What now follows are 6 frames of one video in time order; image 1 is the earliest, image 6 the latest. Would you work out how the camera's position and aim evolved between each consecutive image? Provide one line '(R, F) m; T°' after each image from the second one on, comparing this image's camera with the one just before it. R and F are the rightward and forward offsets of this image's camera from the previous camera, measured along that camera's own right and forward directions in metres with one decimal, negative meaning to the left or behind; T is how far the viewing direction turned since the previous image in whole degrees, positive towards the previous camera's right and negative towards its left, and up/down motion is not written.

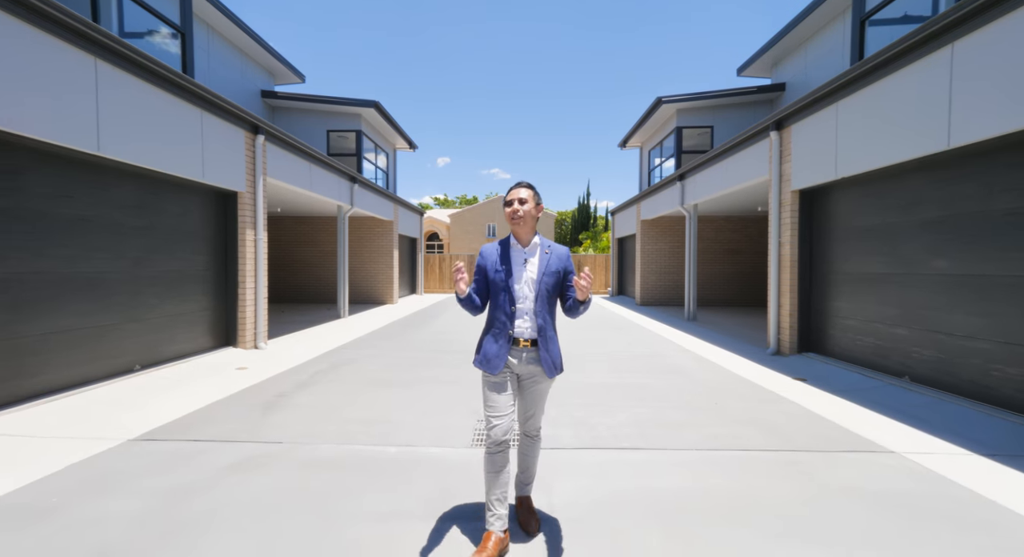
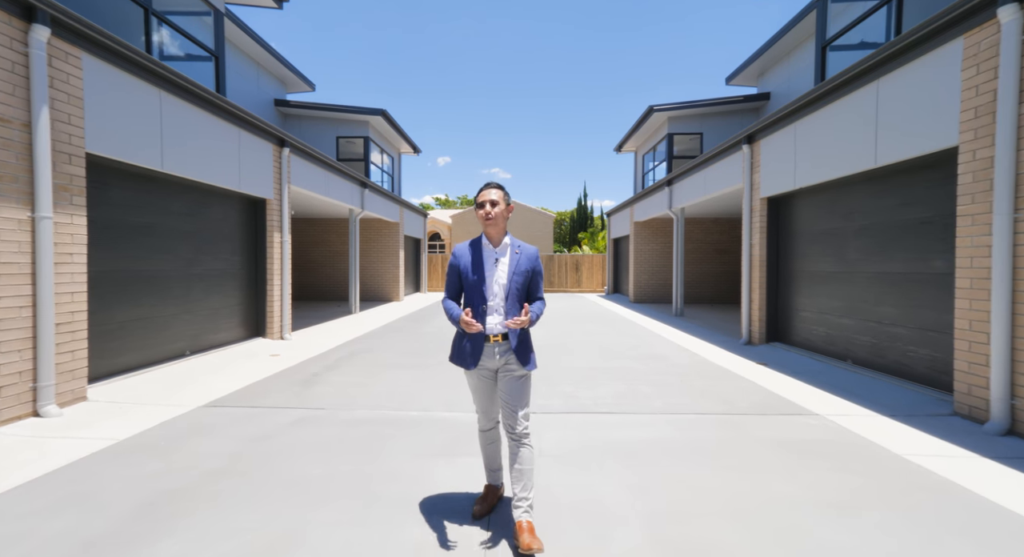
(0.0, -0.8) m; 0°
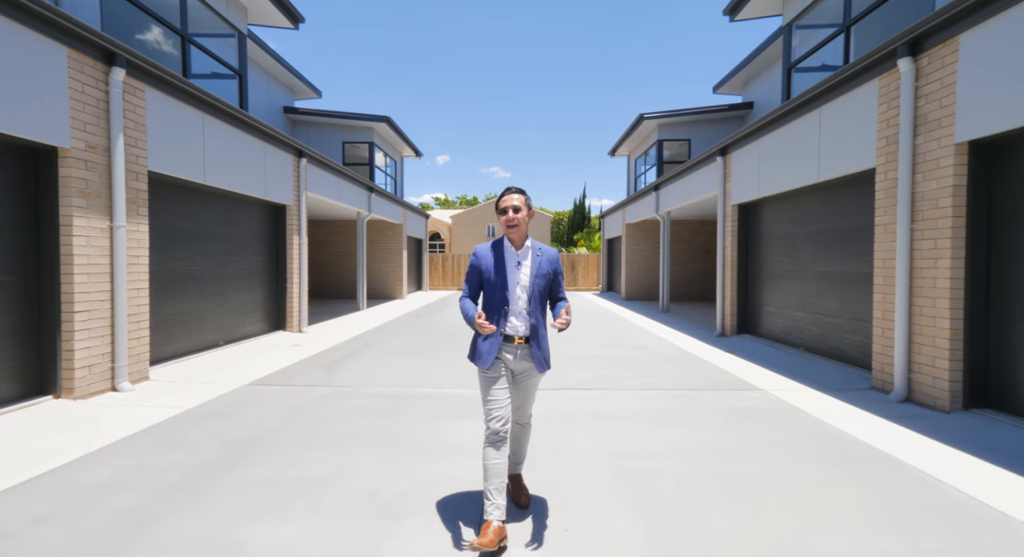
(0.0, -0.8) m; 0°
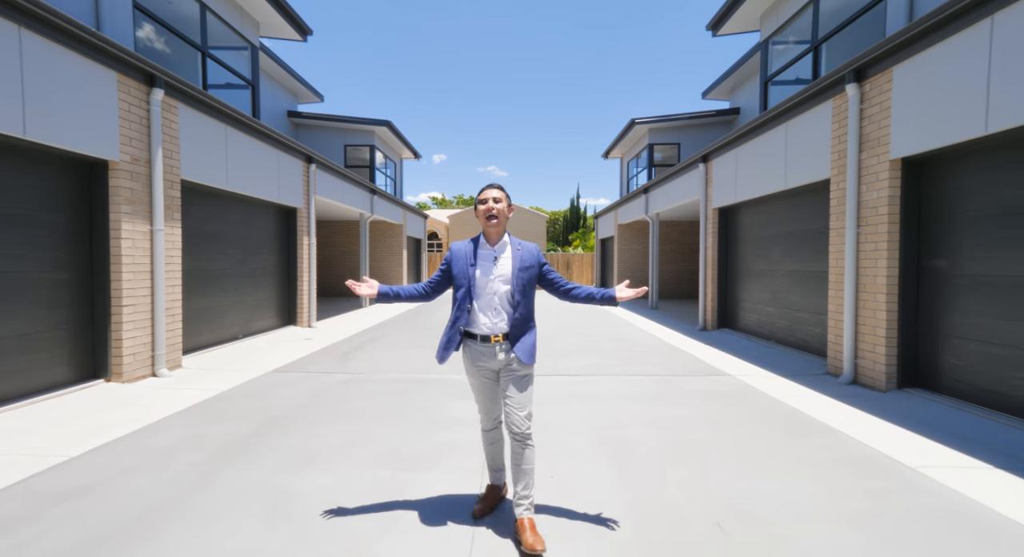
(0.0, -0.6) m; 0°
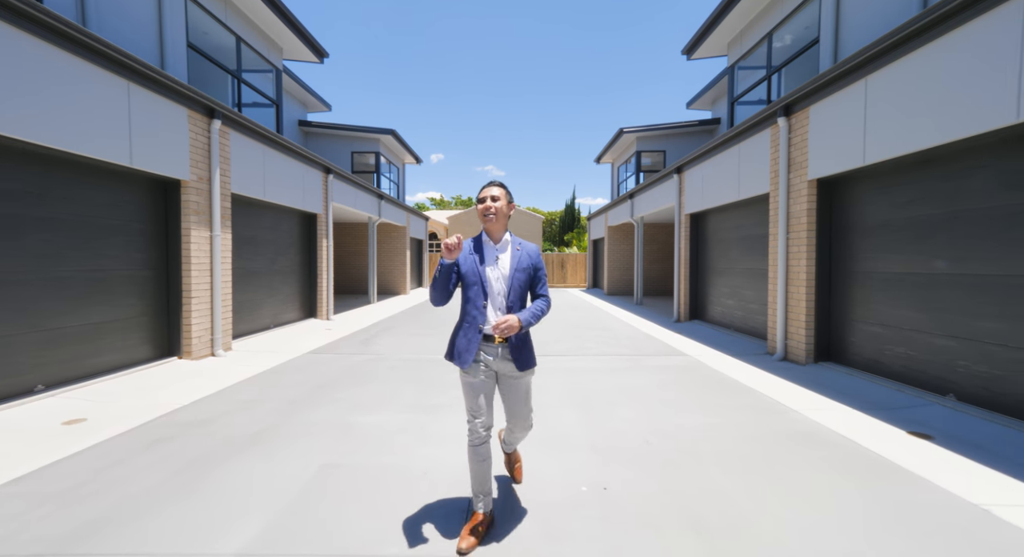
(0.0, -1.2) m; 0°
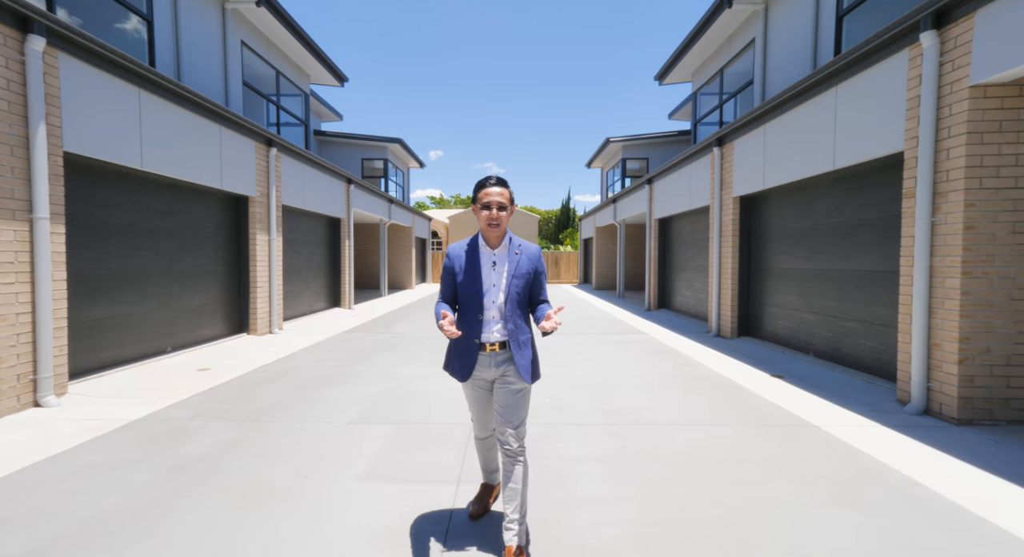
(+0.1, -1.8) m; 0°
